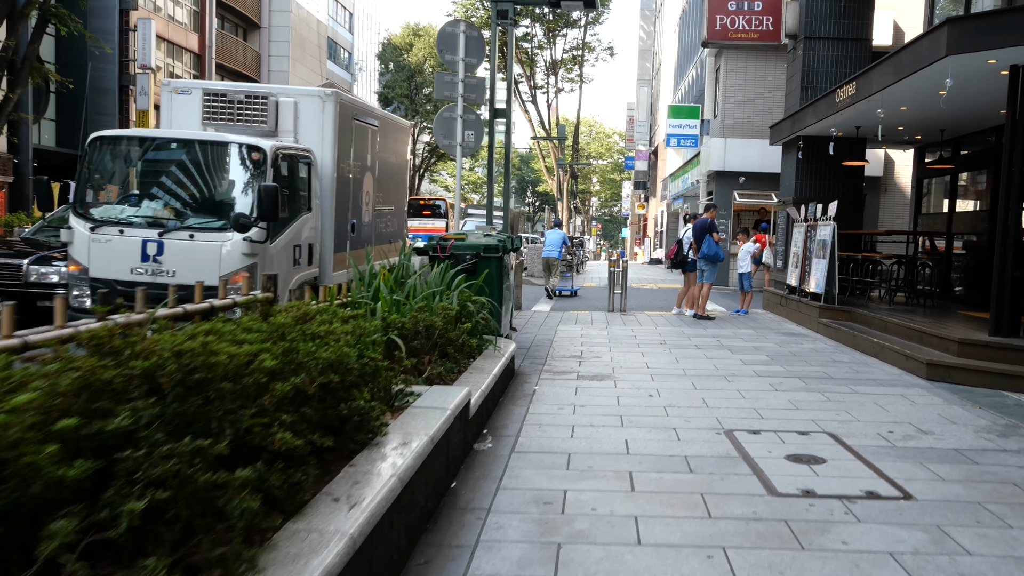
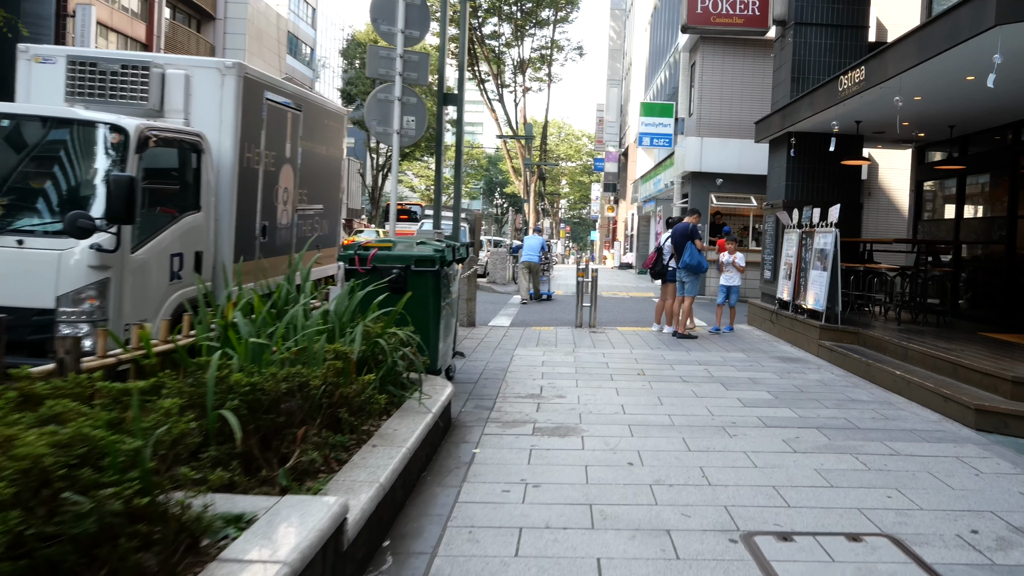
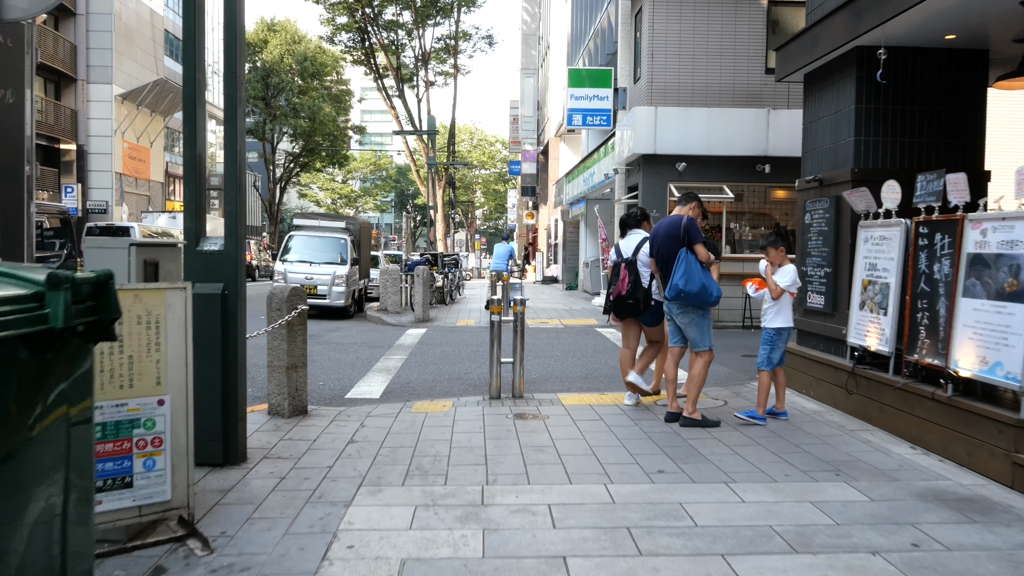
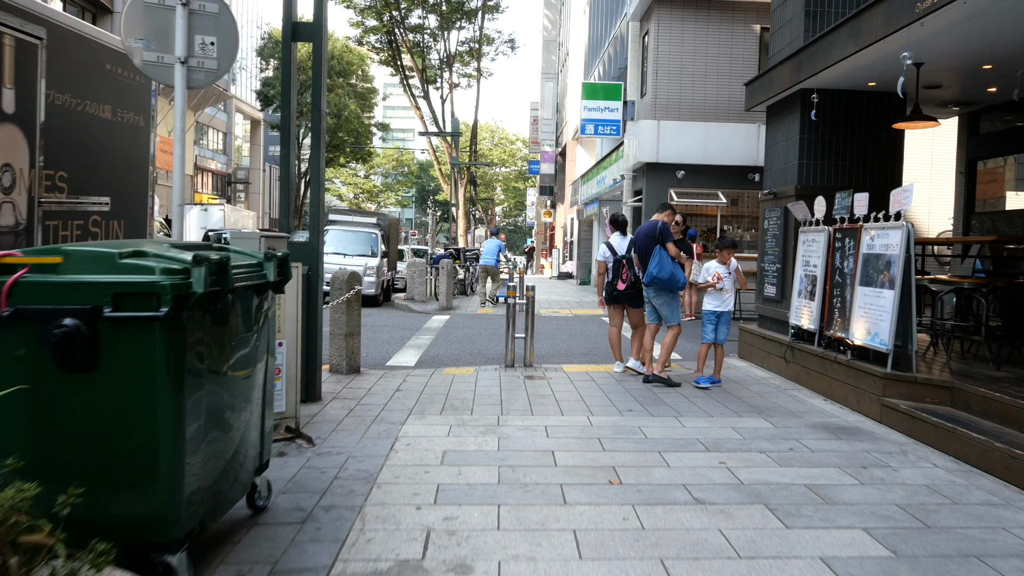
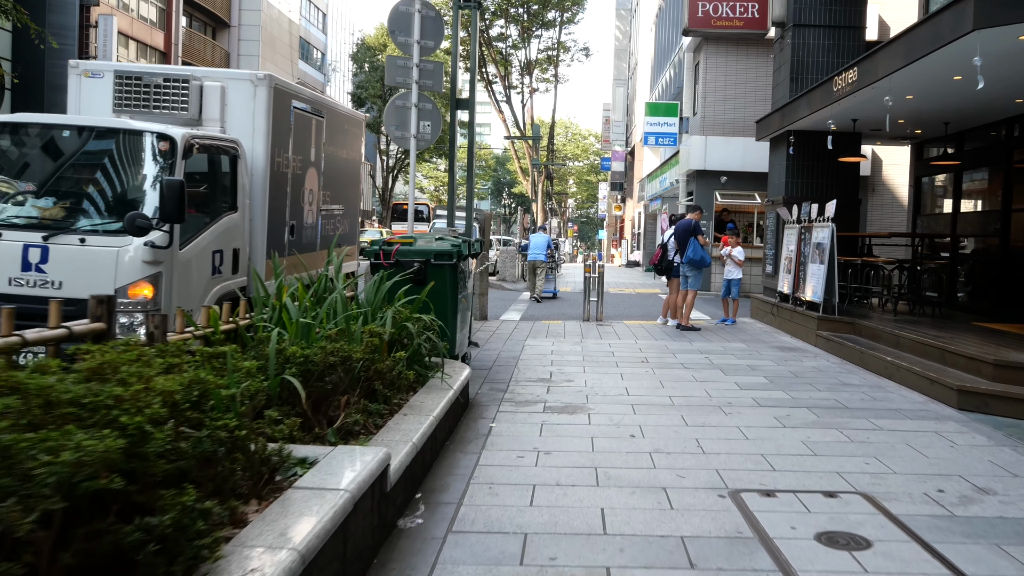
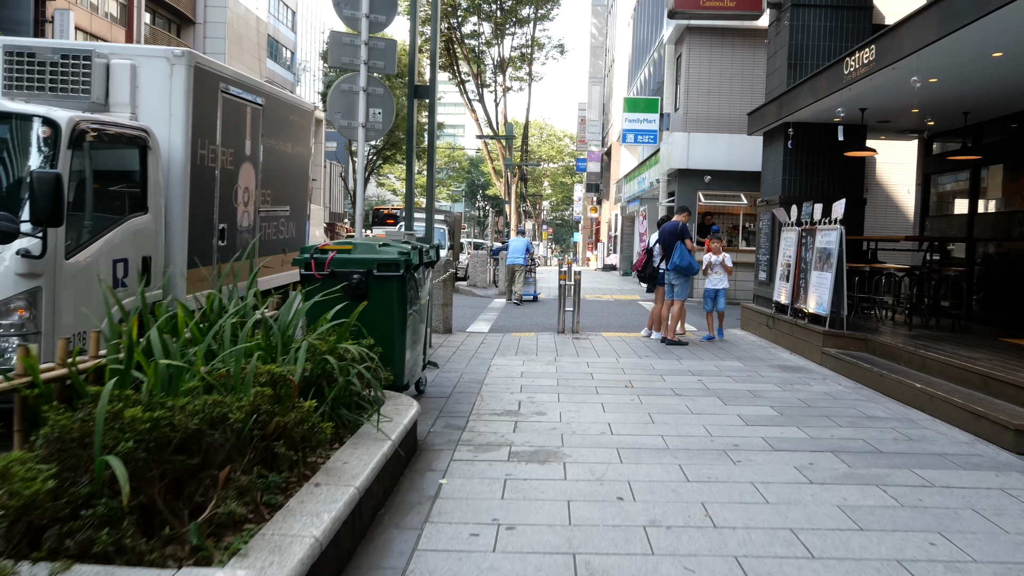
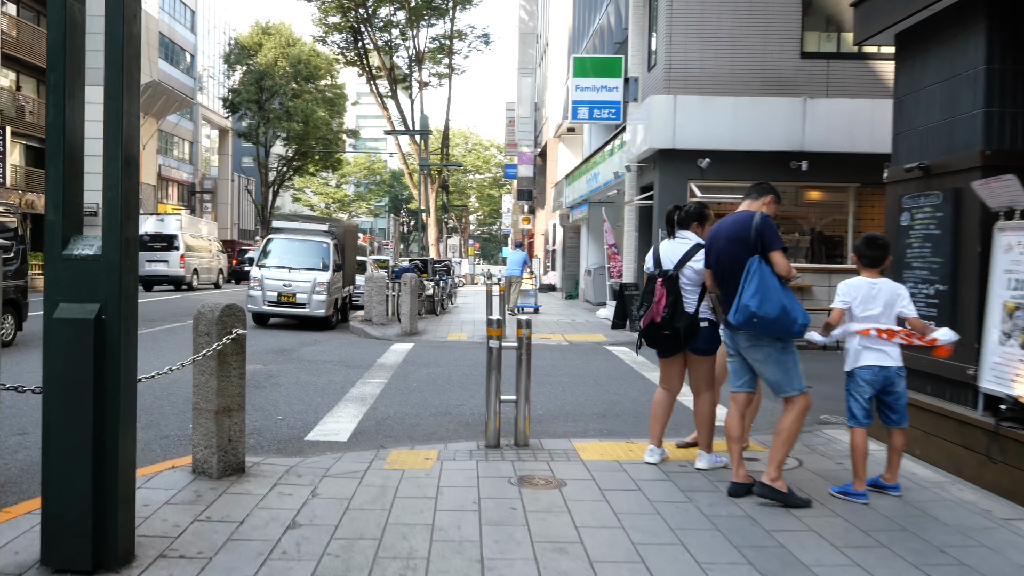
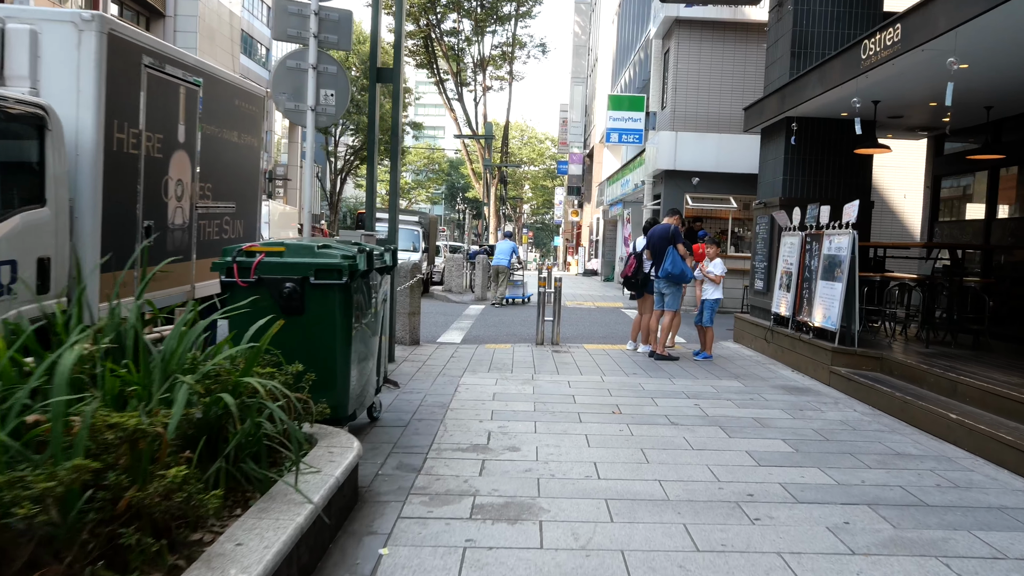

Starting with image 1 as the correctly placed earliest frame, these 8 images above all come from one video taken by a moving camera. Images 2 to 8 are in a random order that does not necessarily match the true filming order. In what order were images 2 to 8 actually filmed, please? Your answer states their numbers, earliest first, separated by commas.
5, 2, 6, 8, 4, 3, 7
